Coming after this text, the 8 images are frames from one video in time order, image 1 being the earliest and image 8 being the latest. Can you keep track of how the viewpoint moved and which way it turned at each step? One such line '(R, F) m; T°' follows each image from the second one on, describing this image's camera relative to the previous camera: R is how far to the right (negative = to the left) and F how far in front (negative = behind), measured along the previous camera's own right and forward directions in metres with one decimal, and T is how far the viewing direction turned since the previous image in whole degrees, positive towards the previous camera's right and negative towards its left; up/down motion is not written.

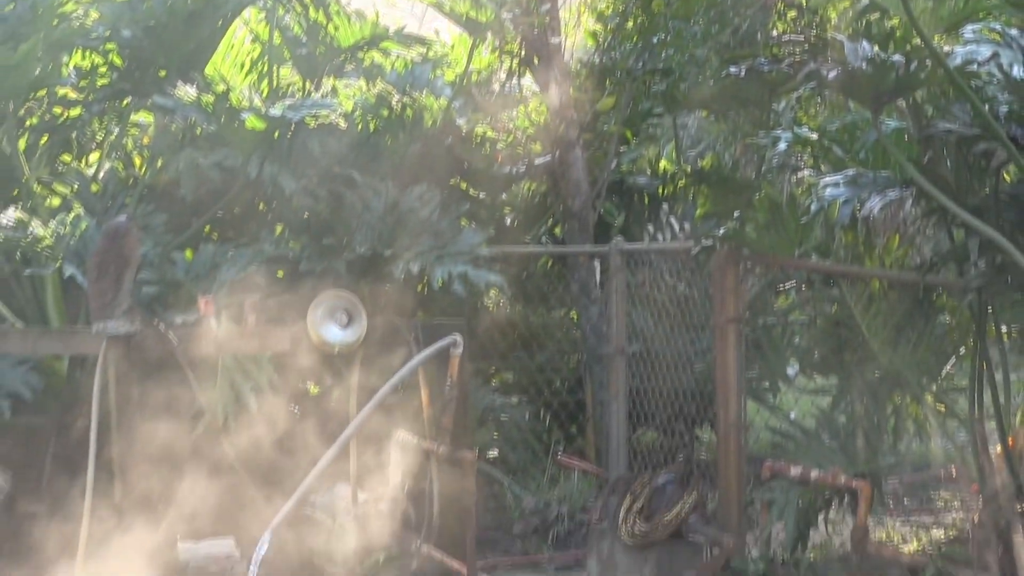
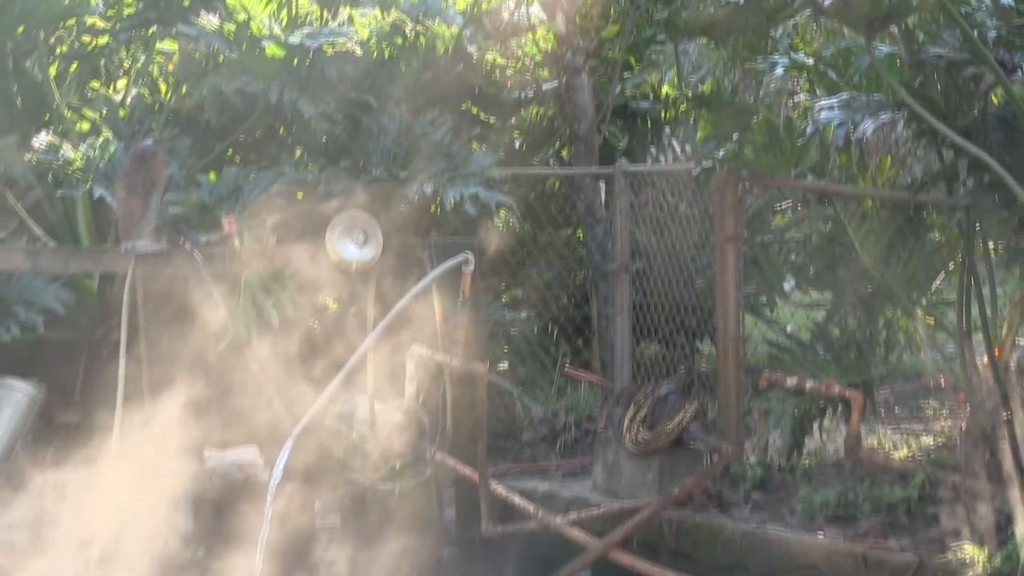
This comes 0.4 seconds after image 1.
(0.0, -0.2) m; -1°
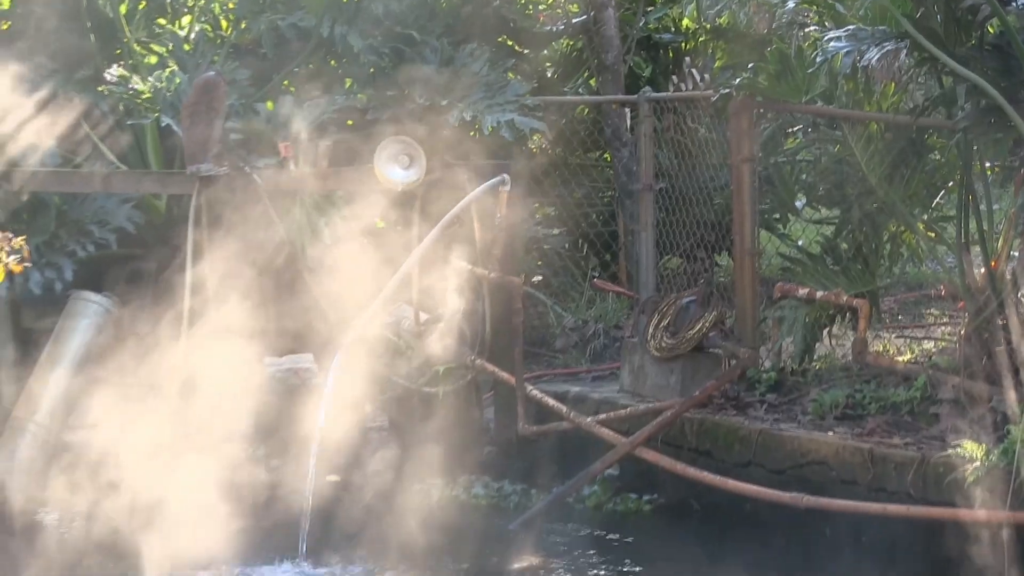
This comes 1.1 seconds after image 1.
(0.0, -0.4) m; -1°
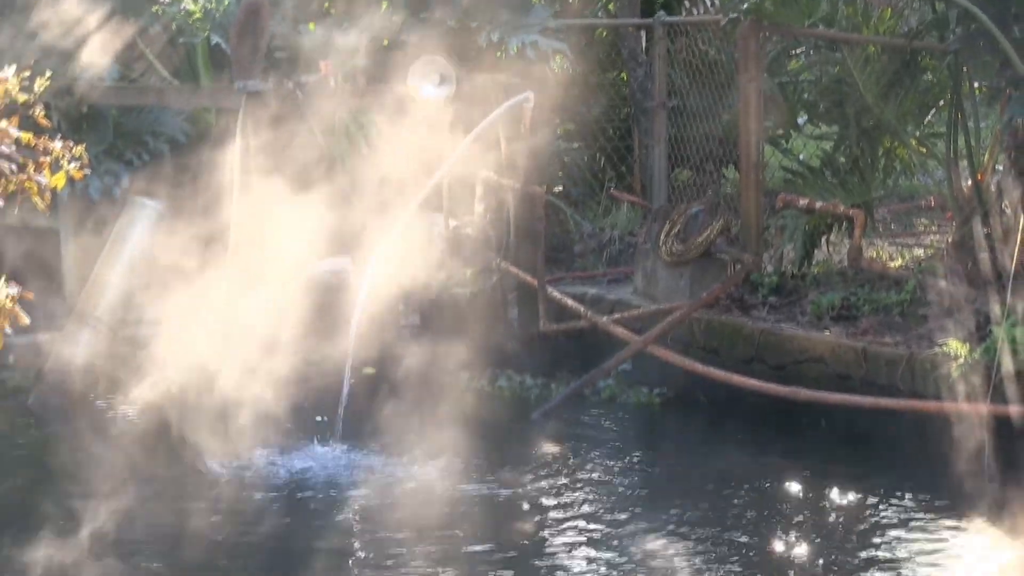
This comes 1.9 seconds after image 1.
(-0.1, -0.4) m; 0°
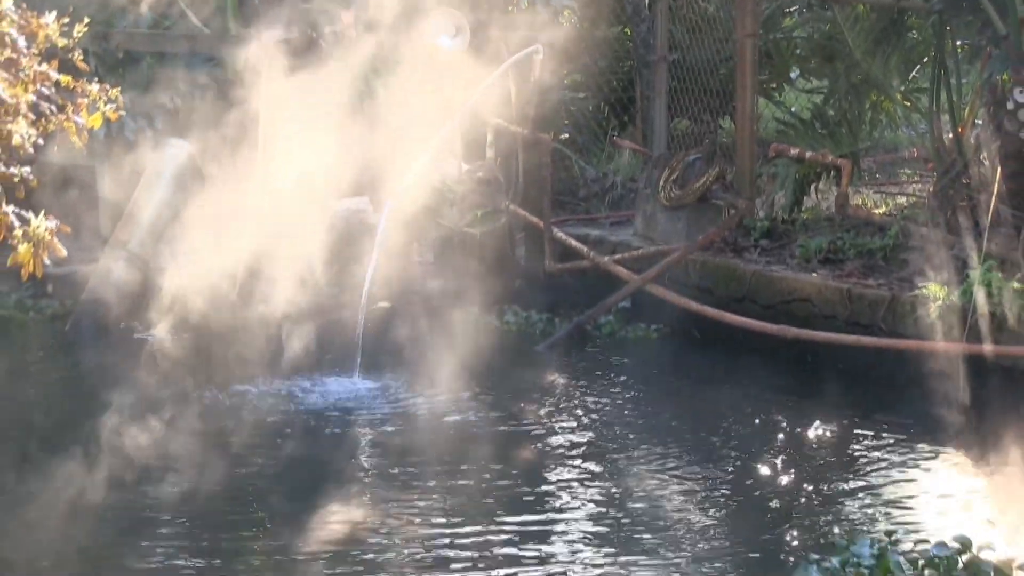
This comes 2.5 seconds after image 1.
(0.0, -0.3) m; 0°
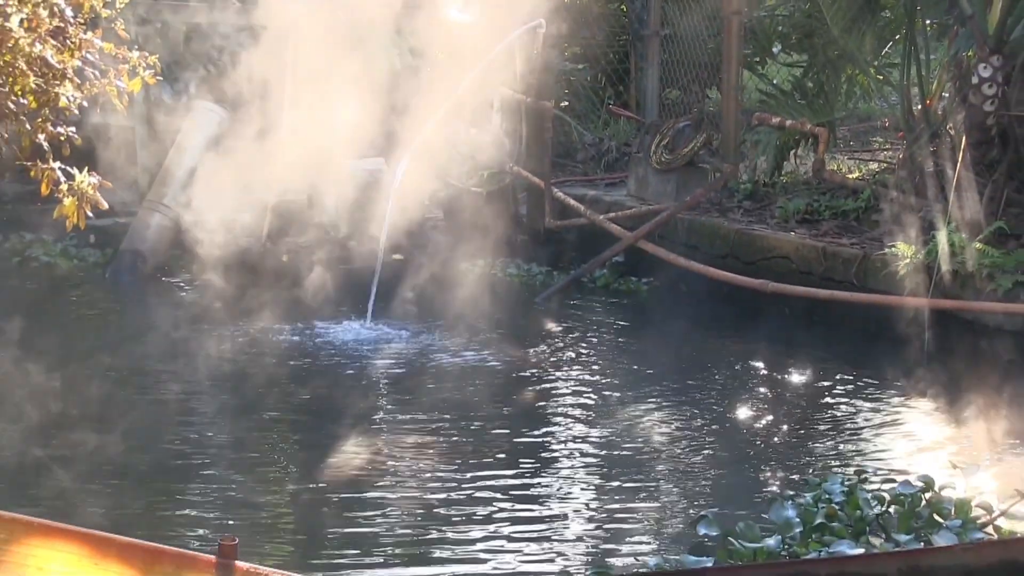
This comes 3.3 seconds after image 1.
(0.0, -0.5) m; 0°
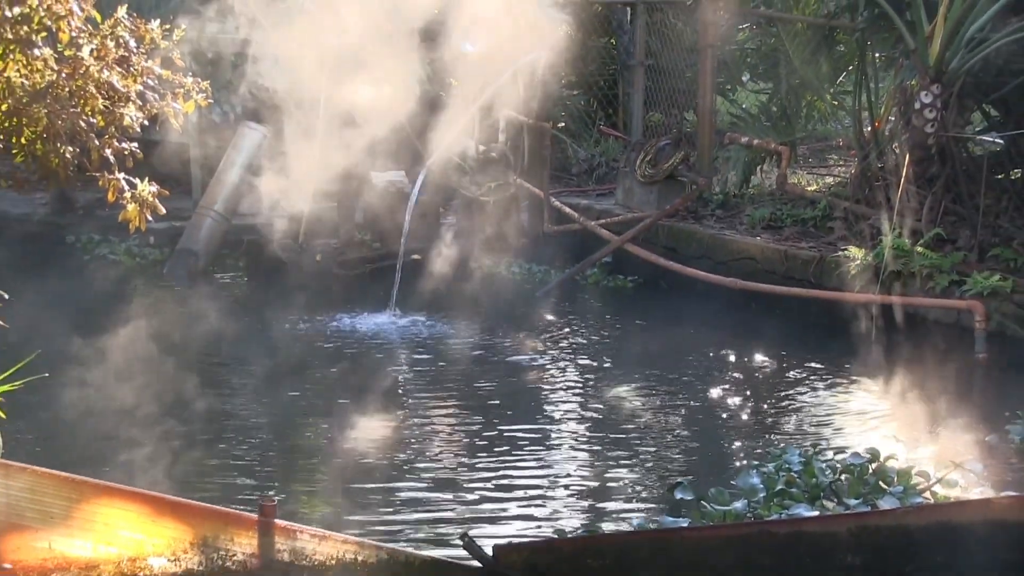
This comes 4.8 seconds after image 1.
(-0.1, -0.8) m; 0°
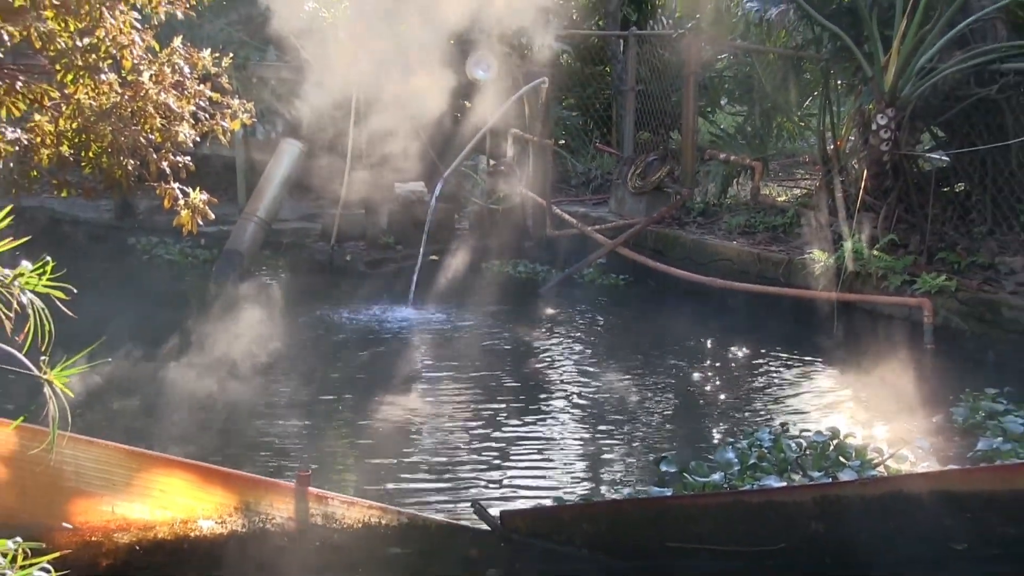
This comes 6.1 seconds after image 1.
(-0.1, -0.9) m; 0°
